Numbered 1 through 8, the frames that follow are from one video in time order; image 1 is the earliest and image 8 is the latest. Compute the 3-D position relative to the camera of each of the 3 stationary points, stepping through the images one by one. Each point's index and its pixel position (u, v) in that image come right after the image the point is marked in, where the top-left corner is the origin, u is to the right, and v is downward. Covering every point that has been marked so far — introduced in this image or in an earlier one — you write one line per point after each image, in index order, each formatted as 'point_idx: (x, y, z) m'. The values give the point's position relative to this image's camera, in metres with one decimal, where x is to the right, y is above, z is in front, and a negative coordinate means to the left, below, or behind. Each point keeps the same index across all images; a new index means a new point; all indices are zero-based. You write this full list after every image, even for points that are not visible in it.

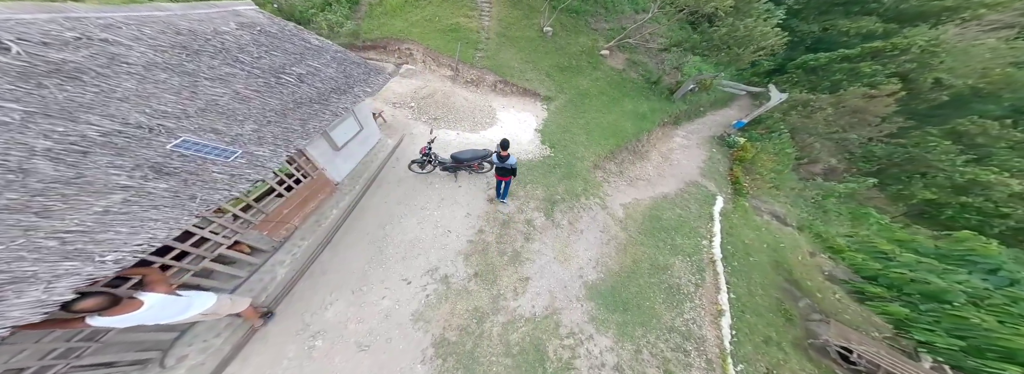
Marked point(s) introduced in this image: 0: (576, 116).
0: (+3.4, +3.8, +11.8) m
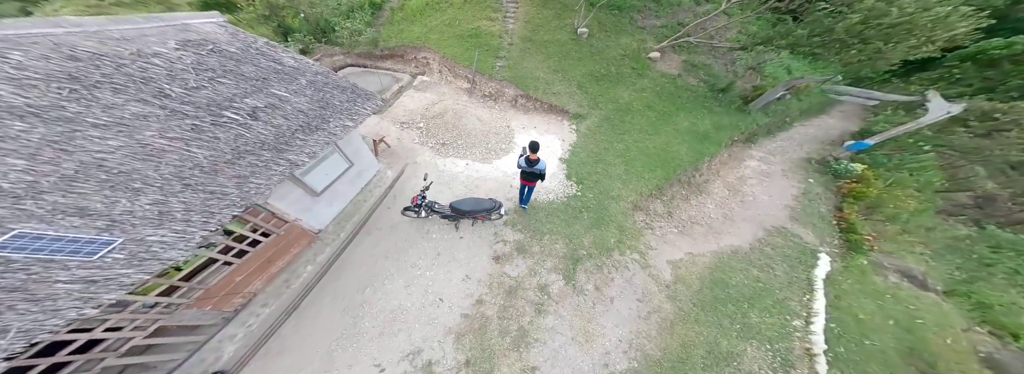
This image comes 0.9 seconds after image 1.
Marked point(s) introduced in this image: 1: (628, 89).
0: (+4.4, +2.0, +9.5) m
1: (+5.7, +5.0, +11.0) m
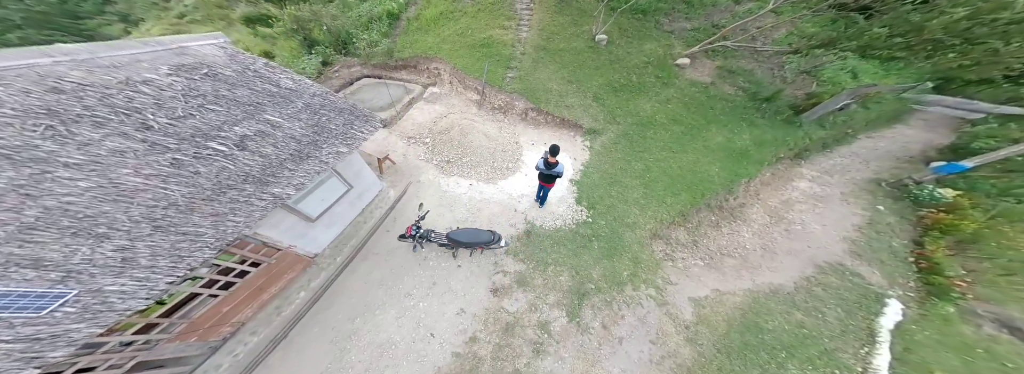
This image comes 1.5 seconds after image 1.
0: (+4.7, +1.1, +8.6) m
1: (+6.2, +4.0, +10.0) m
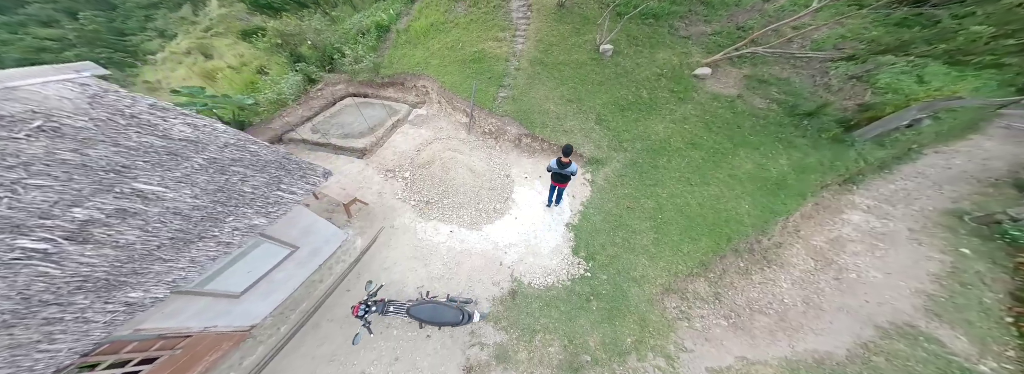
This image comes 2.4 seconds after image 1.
0: (+4.3, -0.2, +7.3) m
1: (+5.9, +2.7, +8.6) m
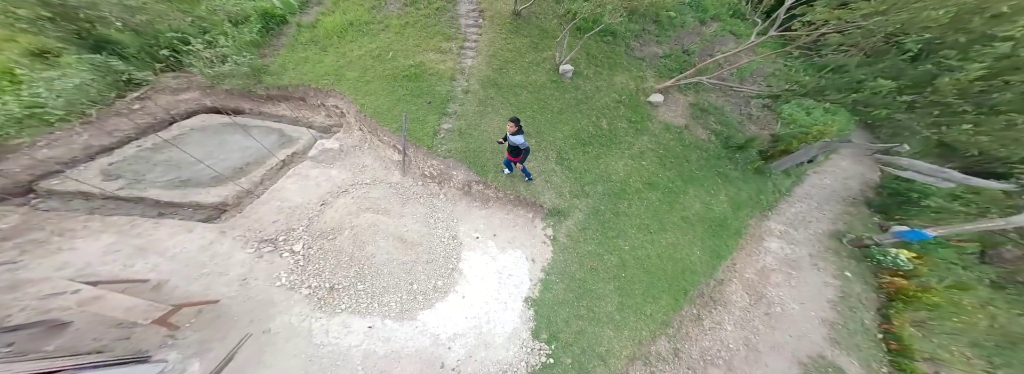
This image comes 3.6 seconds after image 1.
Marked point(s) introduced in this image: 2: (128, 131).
0: (+2.8, -1.9, +6.6) m
1: (+4.1, +1.1, +8.0) m
2: (-10.4, +1.4, +6.0) m
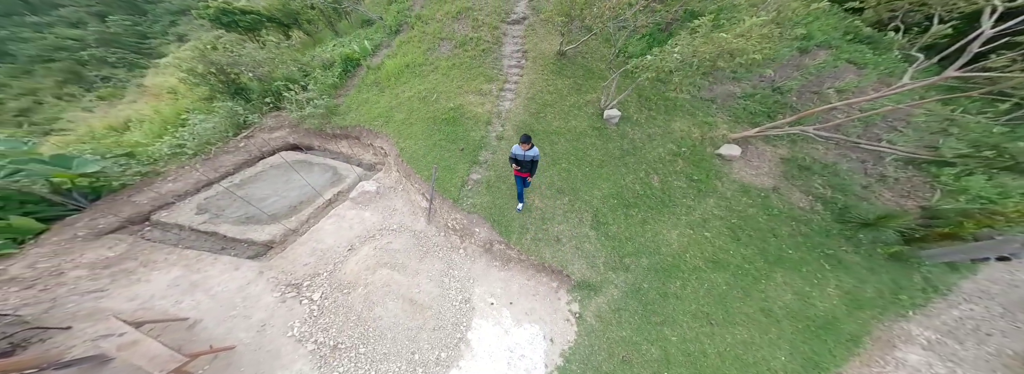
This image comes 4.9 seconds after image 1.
0: (+3.2, -3.8, +5.3) m
1: (+5.0, -1.0, +6.5) m
2: (-9.5, +0.7, +7.4) m
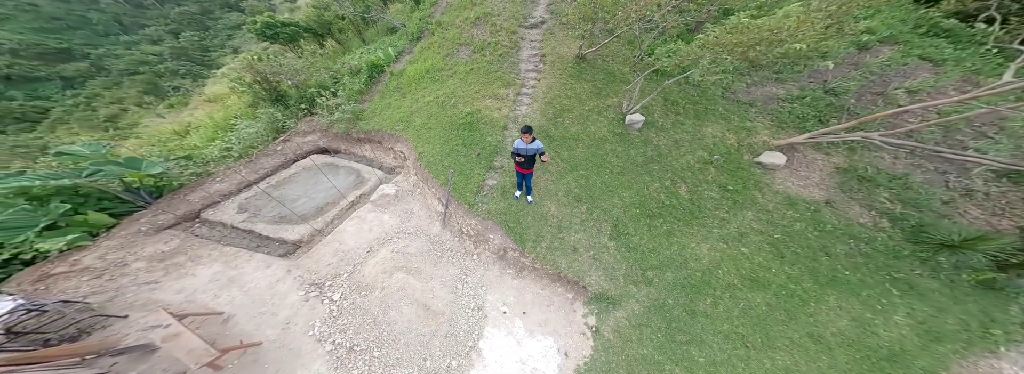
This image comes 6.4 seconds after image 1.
0: (+3.4, -4.0, +4.9) m
1: (+5.4, -1.3, +6.0) m
2: (-8.9, +0.7, +8.0) m
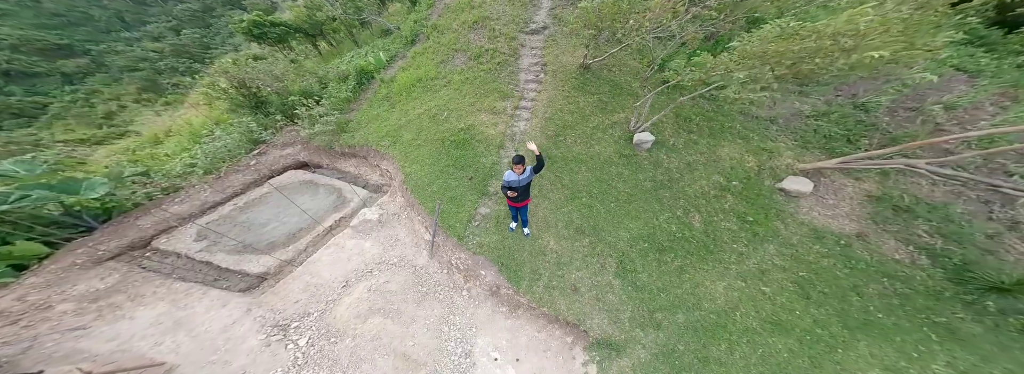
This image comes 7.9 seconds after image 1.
0: (+3.2, -4.8, +4.3) m
1: (+5.3, -2.1, +5.4) m
2: (-9.1, +0.1, +7.4) m
